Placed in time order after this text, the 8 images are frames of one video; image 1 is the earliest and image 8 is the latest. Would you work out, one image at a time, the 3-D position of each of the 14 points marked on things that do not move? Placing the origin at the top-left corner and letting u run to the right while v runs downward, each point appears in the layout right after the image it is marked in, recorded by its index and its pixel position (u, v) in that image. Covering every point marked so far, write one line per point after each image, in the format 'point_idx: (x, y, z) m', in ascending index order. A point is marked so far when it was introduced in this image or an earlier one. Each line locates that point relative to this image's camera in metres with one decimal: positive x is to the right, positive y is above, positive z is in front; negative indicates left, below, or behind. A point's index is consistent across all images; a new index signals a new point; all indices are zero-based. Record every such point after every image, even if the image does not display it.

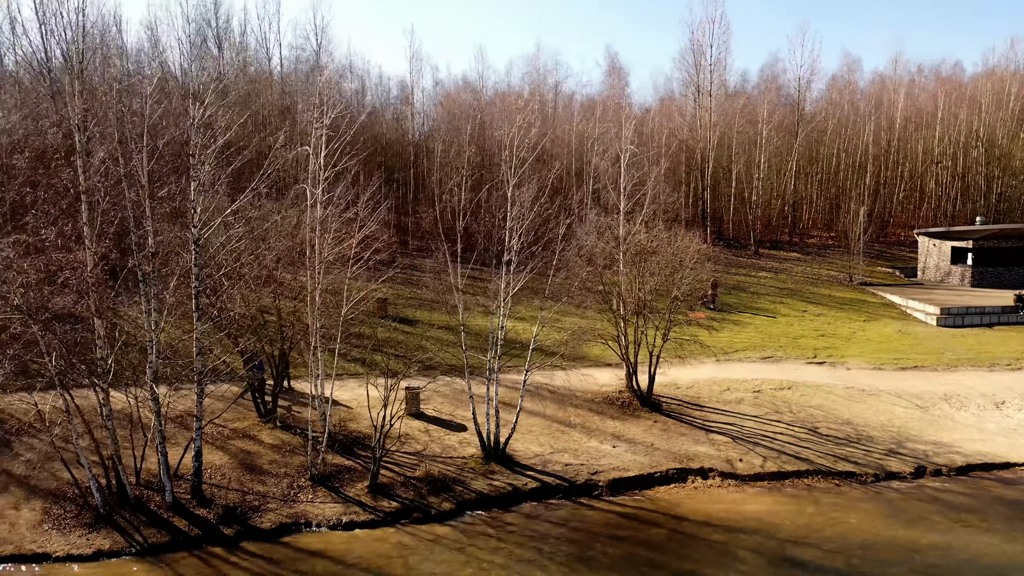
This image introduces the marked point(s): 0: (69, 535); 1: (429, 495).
0: (-7.0, -3.9, +12.6) m
1: (-1.4, -3.6, +13.8) m
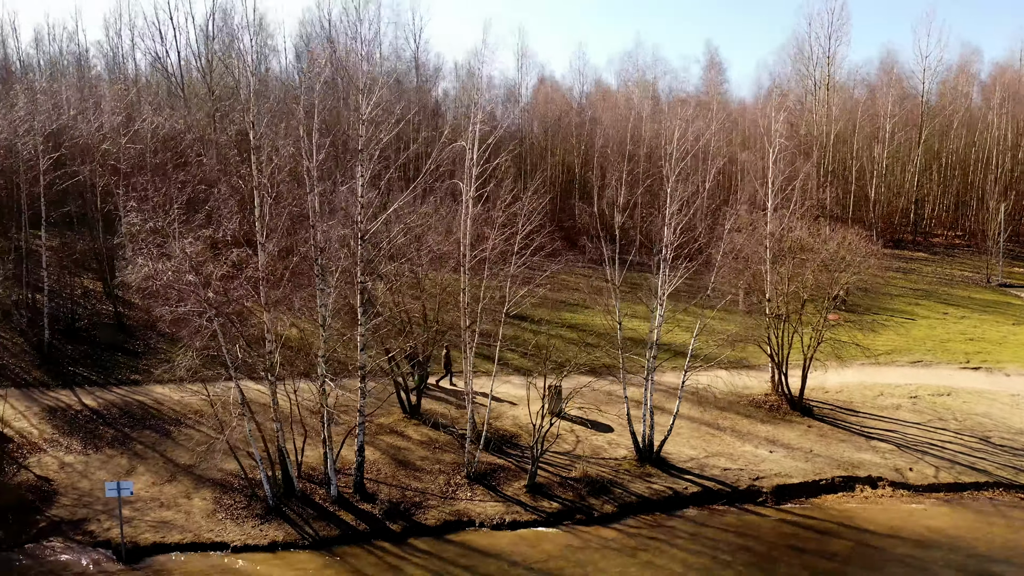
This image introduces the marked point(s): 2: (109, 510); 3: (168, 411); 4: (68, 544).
0: (-4.3, -3.8, +12.8) m
1: (+1.3, -3.6, +13.5) m
2: (-6.8, -3.7, +13.4) m
3: (-7.4, -2.7, +17.3) m
4: (-7.0, -4.0, +12.5) m
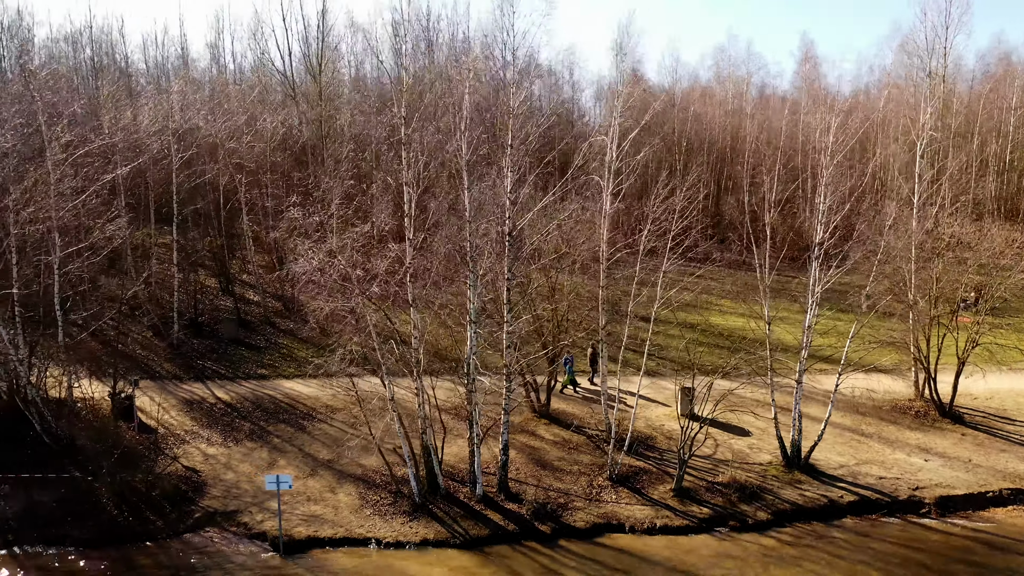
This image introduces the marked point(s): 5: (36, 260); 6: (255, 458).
0: (-1.9, -3.8, +12.8) m
1: (+3.8, -3.5, +13.1) m
2: (-4.3, -3.7, +13.6) m
3: (-4.6, -2.6, +17.5) m
4: (-4.6, -4.0, +12.8) m
5: (-9.5, +0.5, +16.1) m
6: (-4.9, -3.3, +15.3) m
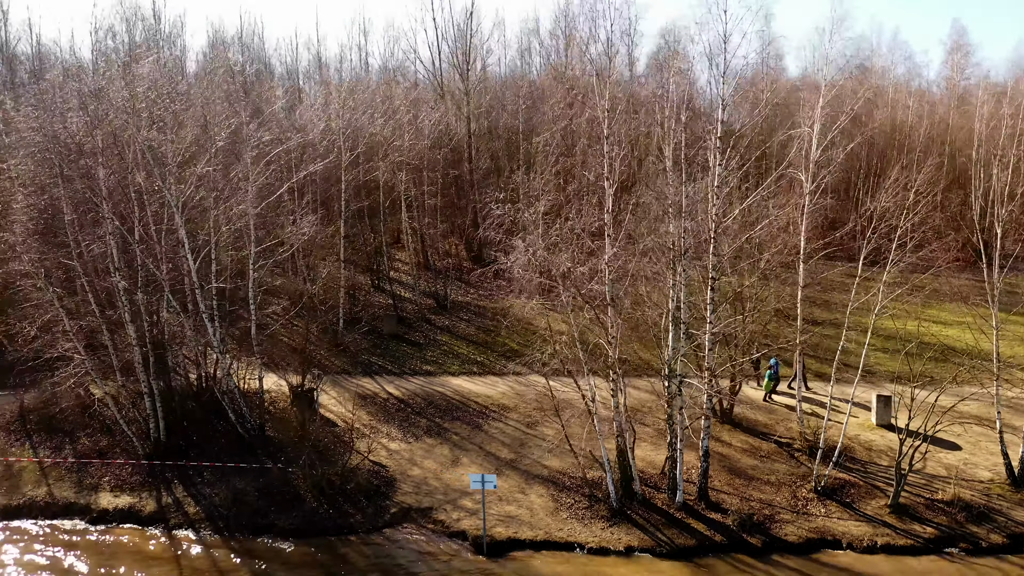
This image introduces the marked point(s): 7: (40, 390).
0: (+1.3, -3.7, +12.5) m
1: (+6.9, -3.6, +12.1) m
2: (-1.0, -3.6, +13.6) m
3: (-0.9, -2.5, +17.5) m
4: (-1.4, -3.9, +12.8) m
5: (-5.9, +0.6, +16.6) m
6: (-1.4, -3.2, +15.3) m
7: (-10.7, -2.3, +18.1) m
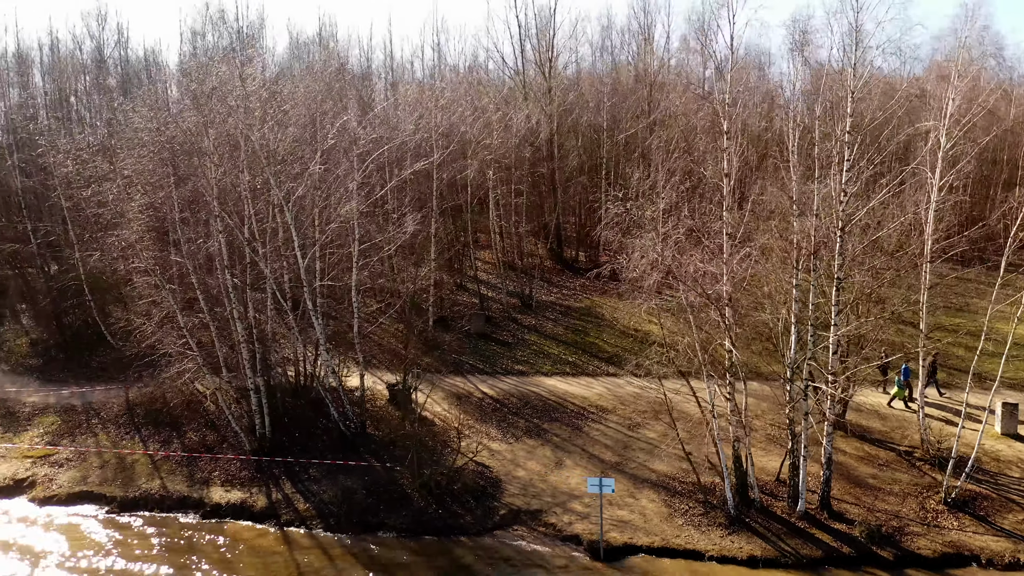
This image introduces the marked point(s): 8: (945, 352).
0: (+3.0, -3.7, +12.1) m
1: (+8.6, -3.6, +11.3) m
2: (+0.8, -3.6, +13.4) m
3: (+1.2, -2.5, +17.3) m
4: (+0.4, -3.9, +12.6) m
5: (-3.8, +0.7, +16.7) m
6: (+0.5, -3.2, +15.1) m
7: (-8.6, -2.2, +18.5) m
8: (+10.4, -1.5, +19.2) m
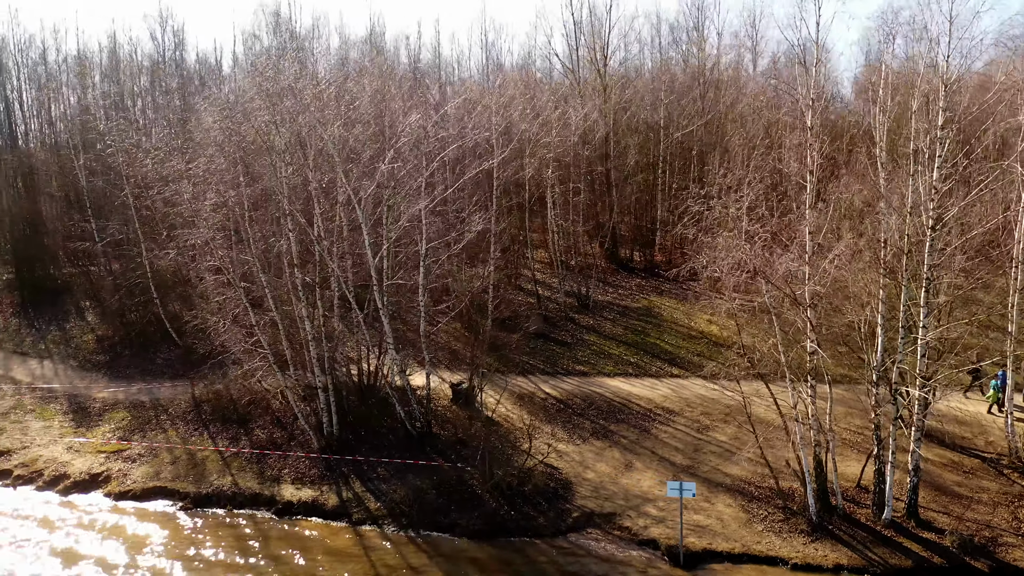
0: (+4.2, -3.7, +11.8) m
1: (+9.7, -3.6, +10.8) m
2: (+2.0, -3.6, +13.2) m
3: (+2.6, -2.5, +17.0) m
4: (+1.5, -3.9, +12.4) m
5: (-2.4, +0.7, +16.7) m
6: (+1.8, -3.2, +14.9) m
7: (-7.1, -2.2, +18.7) m
8: (+11.9, -1.6, +18.5) m
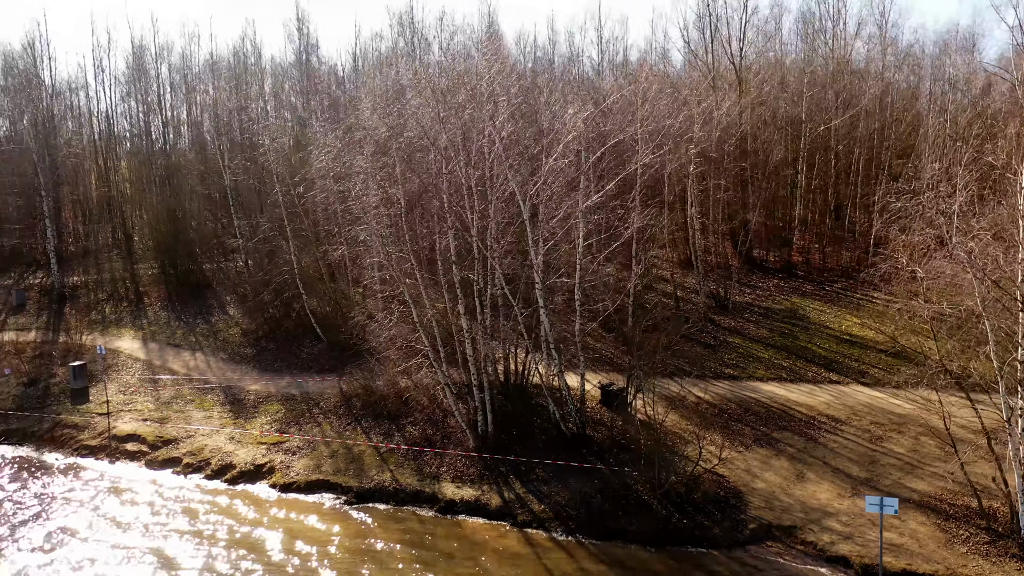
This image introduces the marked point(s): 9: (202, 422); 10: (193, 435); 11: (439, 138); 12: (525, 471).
0: (+6.7, -3.8, +10.9) m
1: (+12.2, -3.7, +9.2) m
2: (+4.7, -3.6, +12.5) m
3: (+5.8, -2.5, +16.2) m
4: (+4.2, -3.9, +11.7) m
5: (+0.8, +0.7, +16.5) m
6: (+4.7, -3.2, +14.2) m
7: (-3.7, -2.1, +19.0) m
8: (+15.1, -1.7, +16.7) m
9: (-6.8, -2.9, +17.4) m
10: (-6.7, -3.1, +16.8) m
11: (-1.4, +2.8, +14.7) m
12: (+0.2, -3.3, +14.5) m
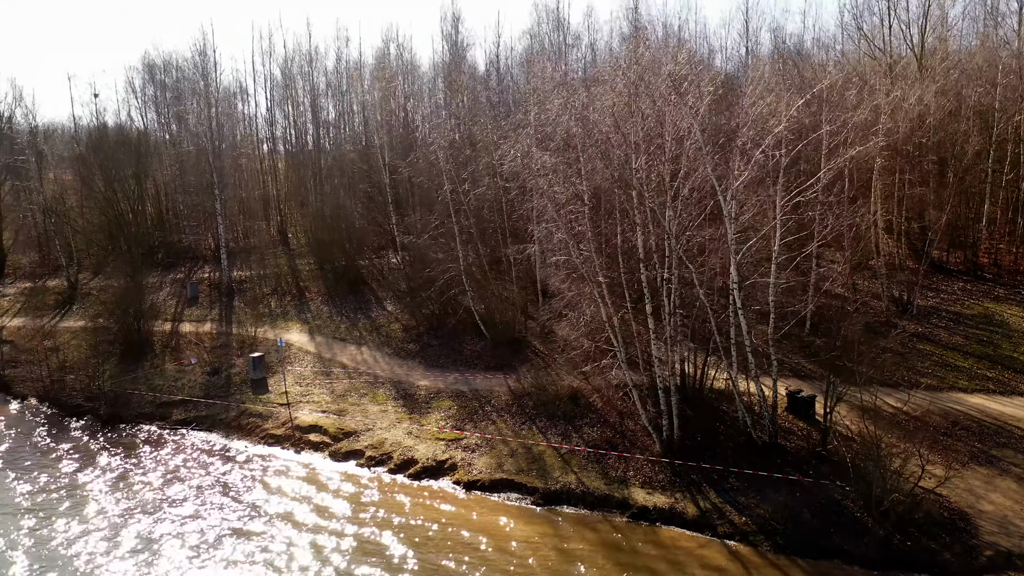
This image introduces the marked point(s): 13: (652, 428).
0: (+9.5, -3.9, +9.4) m
1: (+14.6, -3.9, +7.0) m
2: (+7.7, -3.7, +11.2) m
3: (+9.3, -2.6, +14.8) m
4: (+7.1, -4.0, +10.5) m
5: (+4.4, +0.7, +15.7) m
6: (+8.0, -3.2, +12.9) m
7: (+0.3, -2.0, +18.8) m
8: (+18.6, -1.9, +13.9) m
9: (-3.0, -2.8, +17.7) m
10: (-3.0, -3.0, +17.0) m
11: (+2.1, +2.8, +14.3) m
12: (+3.6, -3.3, +13.8) m
13: (+2.6, -2.7, +15.2) m
